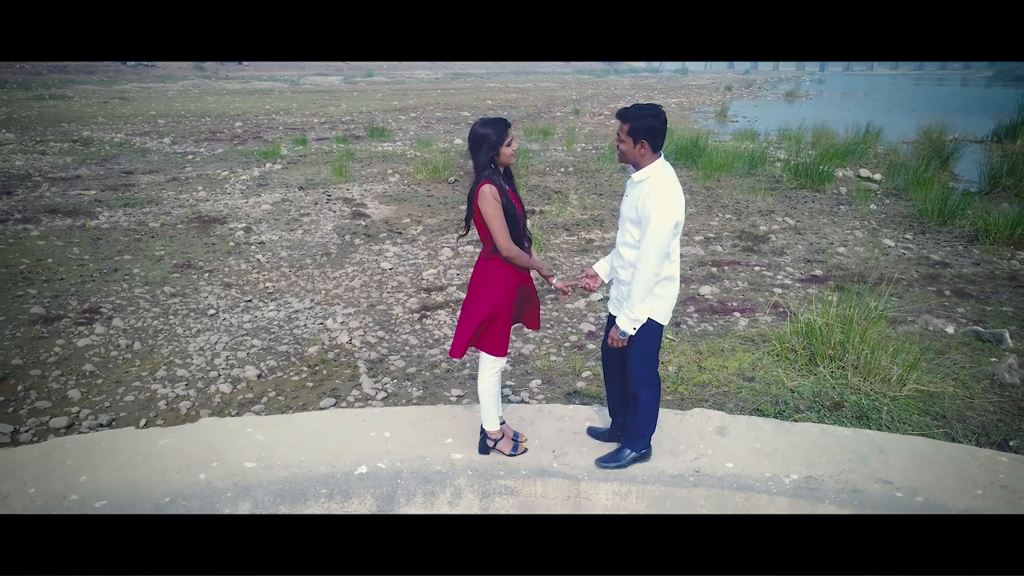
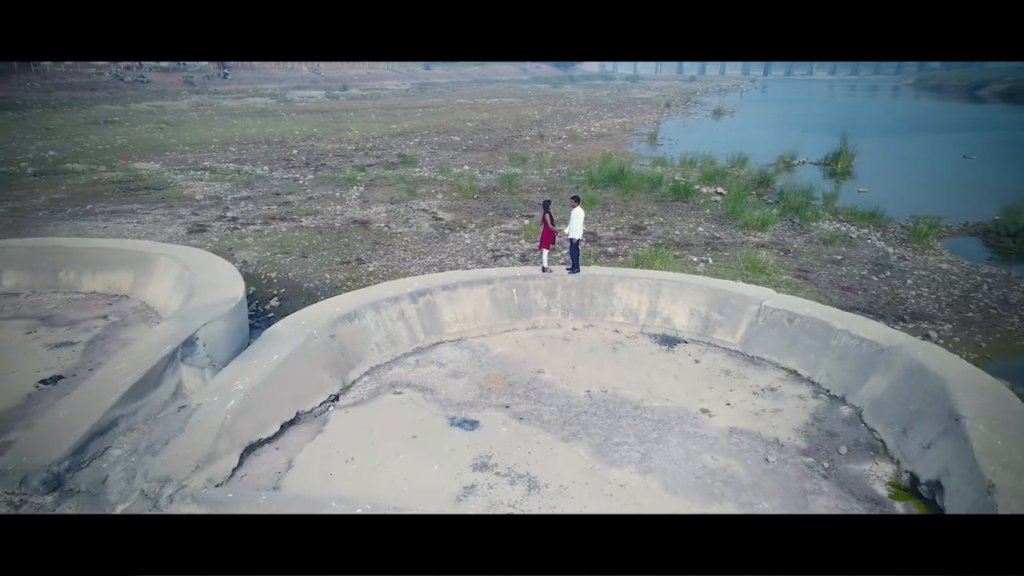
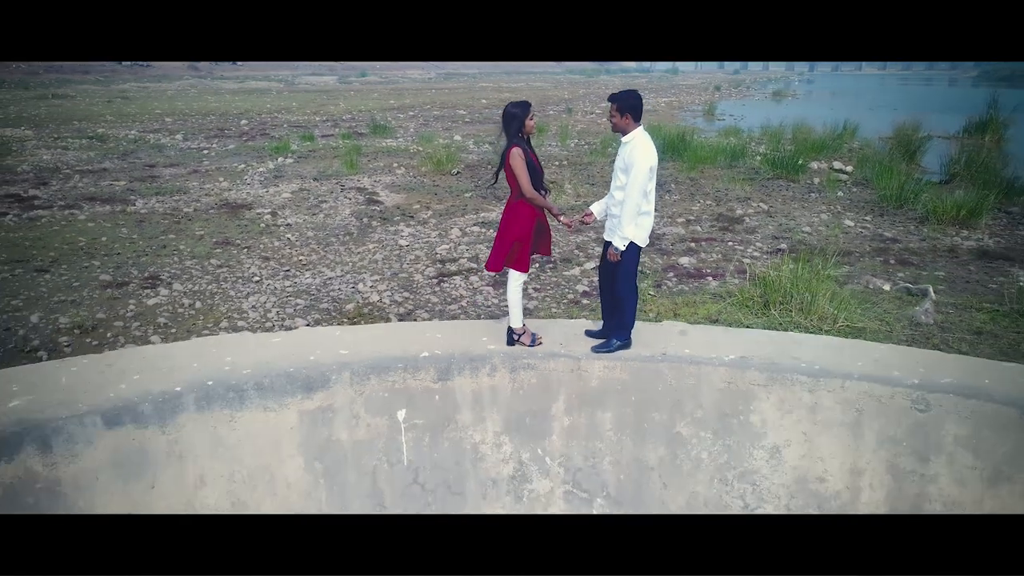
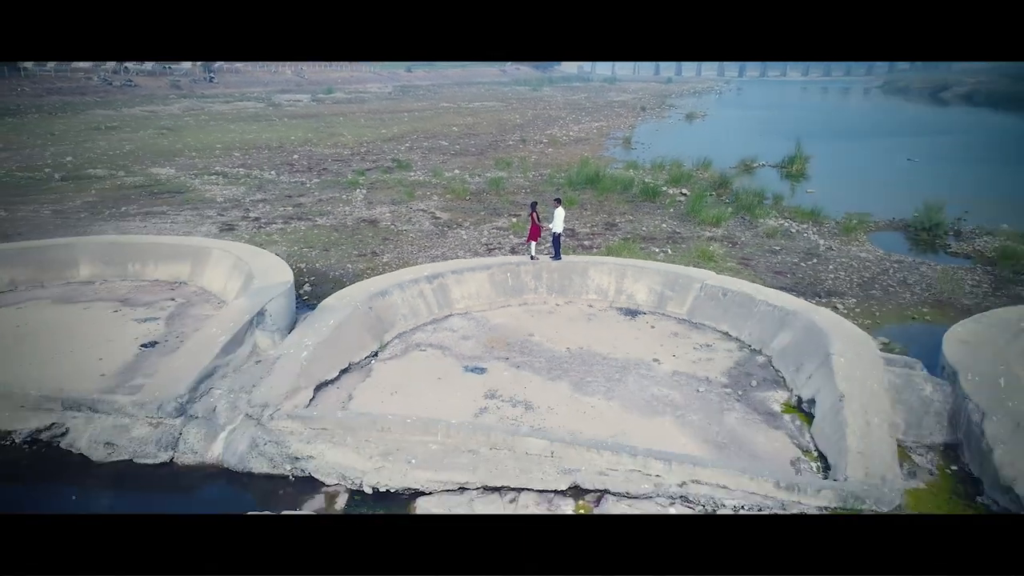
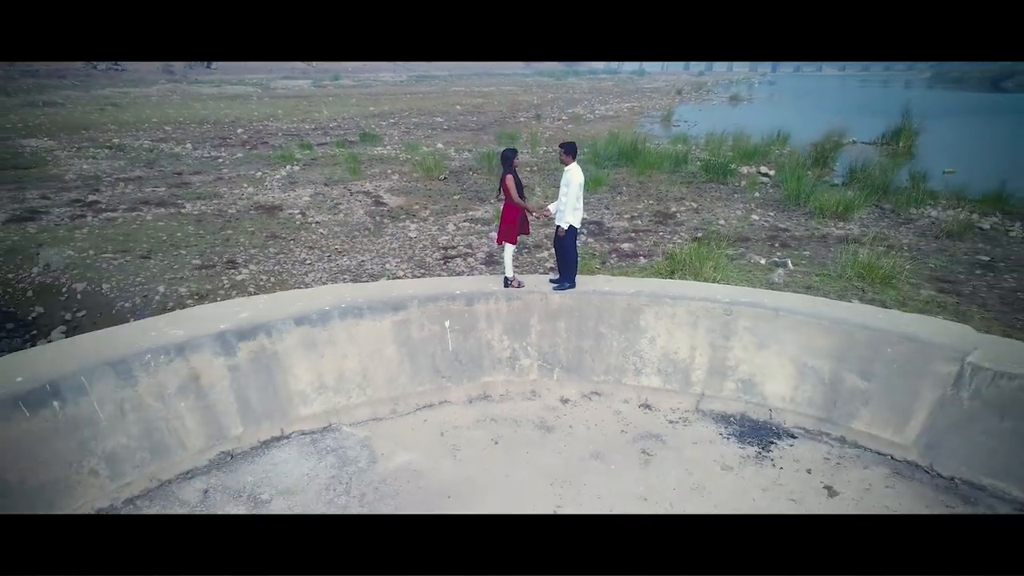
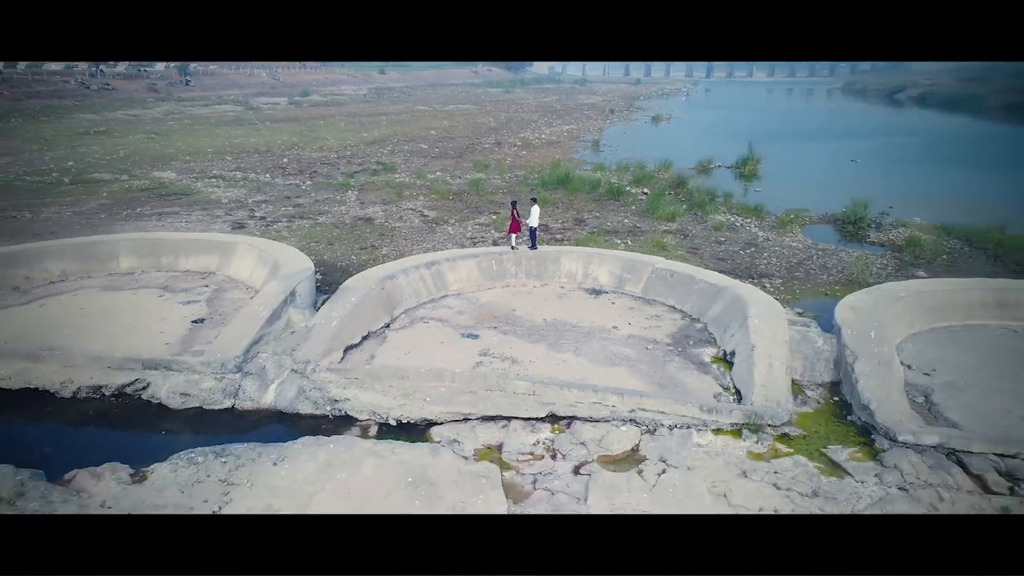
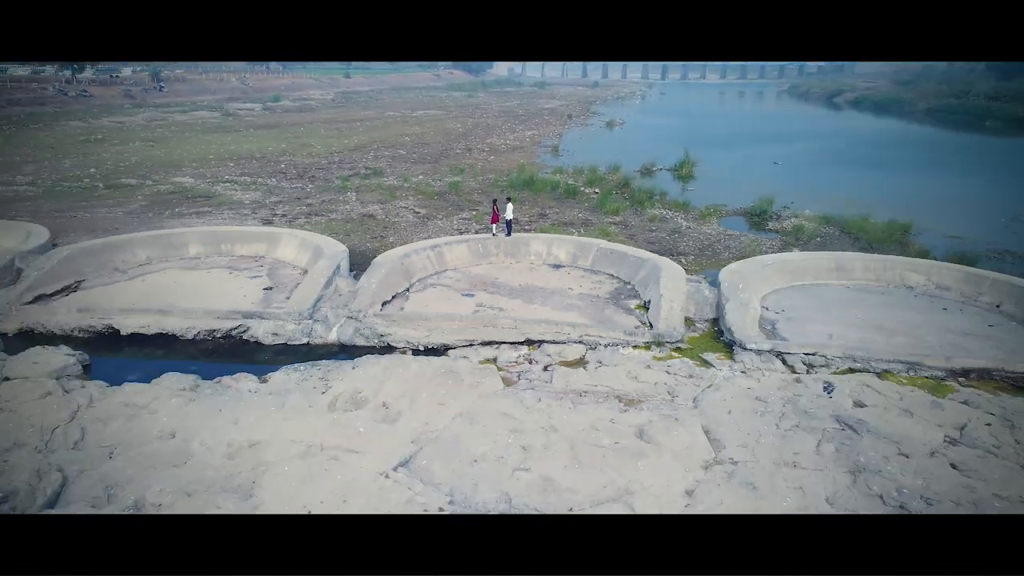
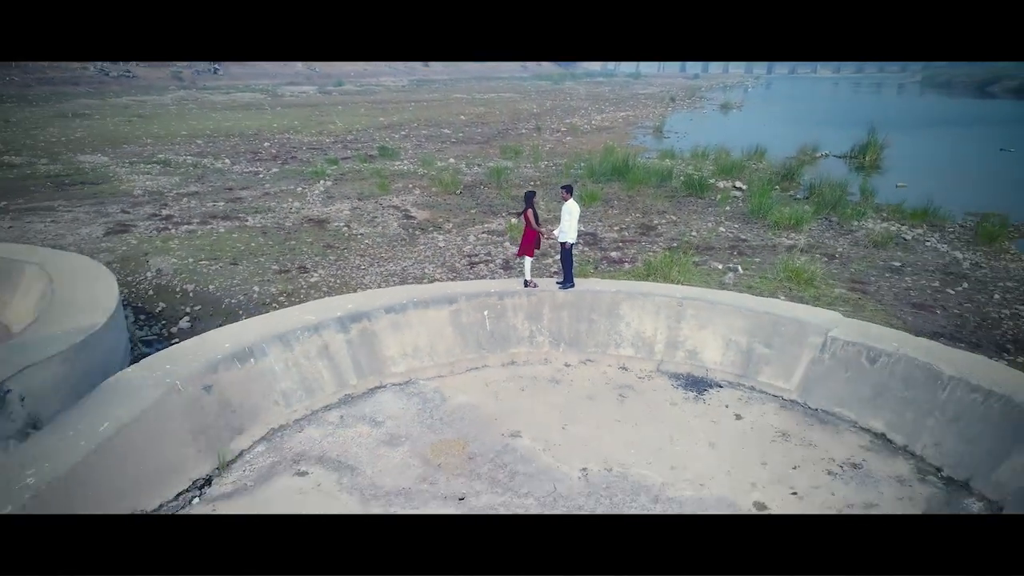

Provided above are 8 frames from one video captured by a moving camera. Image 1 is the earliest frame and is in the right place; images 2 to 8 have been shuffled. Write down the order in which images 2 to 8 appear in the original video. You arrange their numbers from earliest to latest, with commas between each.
3, 5, 8, 2, 4, 6, 7
